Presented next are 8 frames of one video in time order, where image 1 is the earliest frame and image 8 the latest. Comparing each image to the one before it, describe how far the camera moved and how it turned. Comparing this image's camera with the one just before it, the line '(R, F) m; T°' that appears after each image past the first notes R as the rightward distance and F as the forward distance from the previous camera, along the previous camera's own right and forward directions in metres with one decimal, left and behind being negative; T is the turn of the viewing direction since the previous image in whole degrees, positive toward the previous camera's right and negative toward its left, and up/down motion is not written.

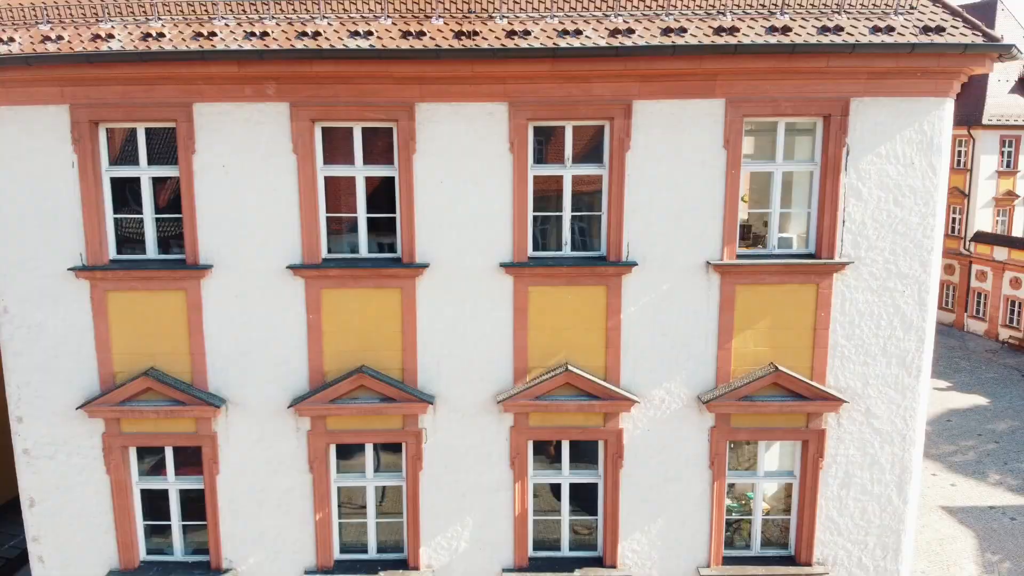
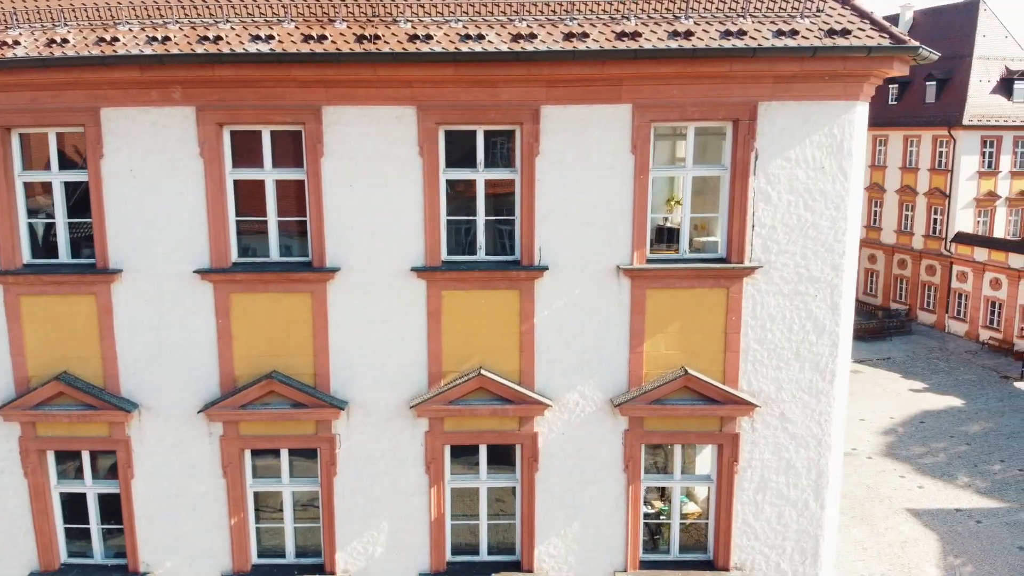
(+1.0, 0.0) m; 0°
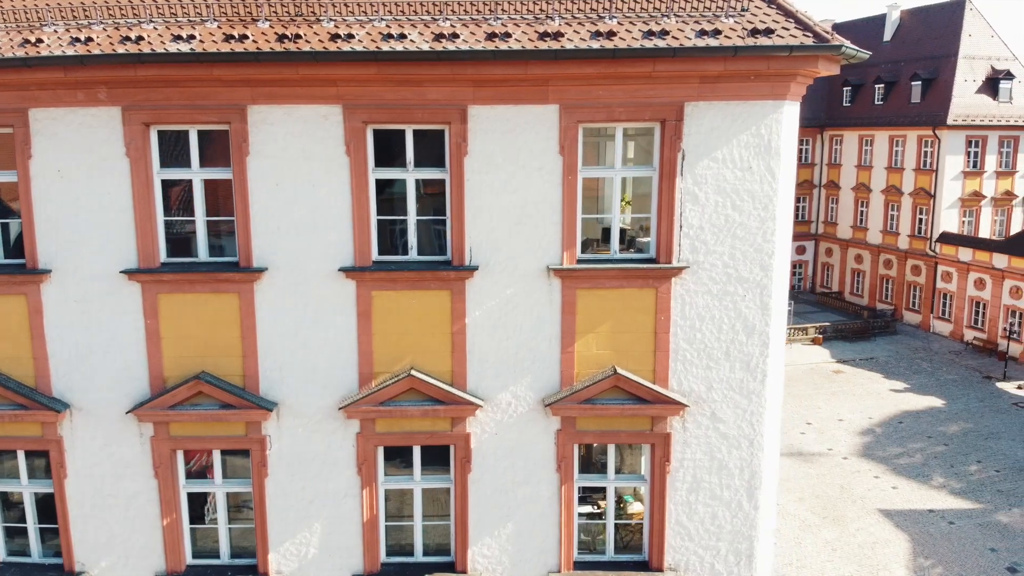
(+0.8, 0.0) m; 0°
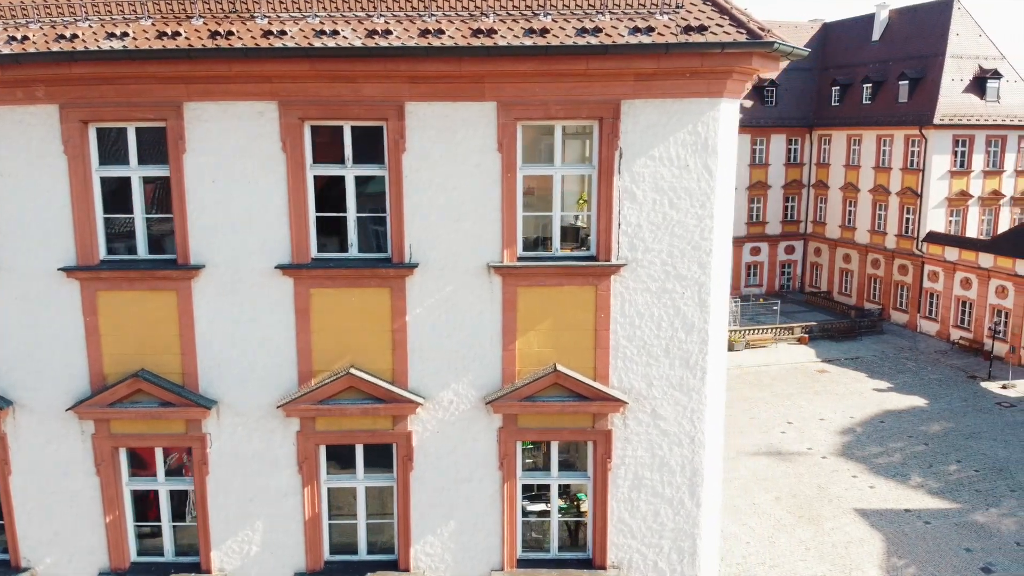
(+0.7, 0.0) m; 0°
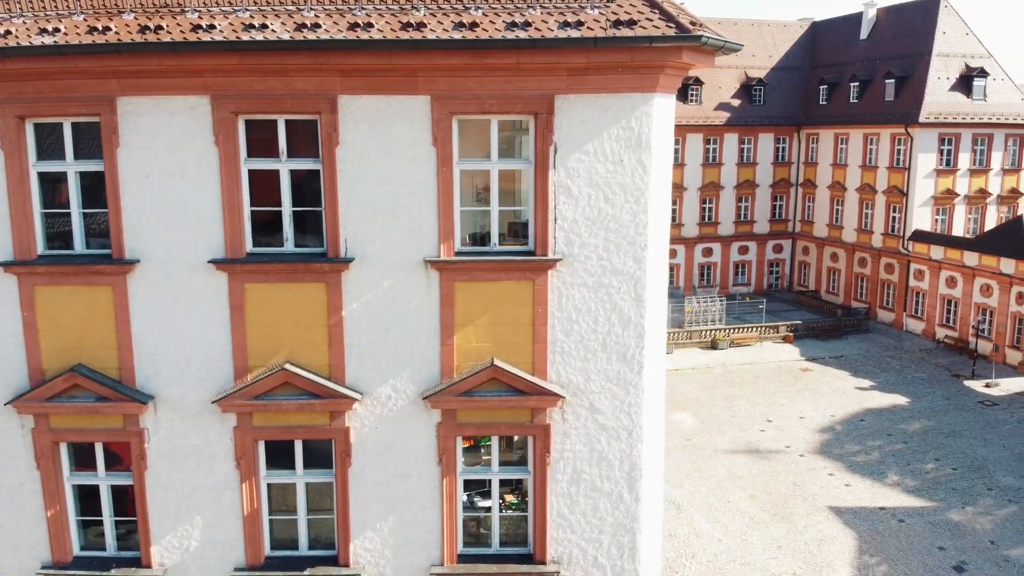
(+0.7, 0.0) m; 0°
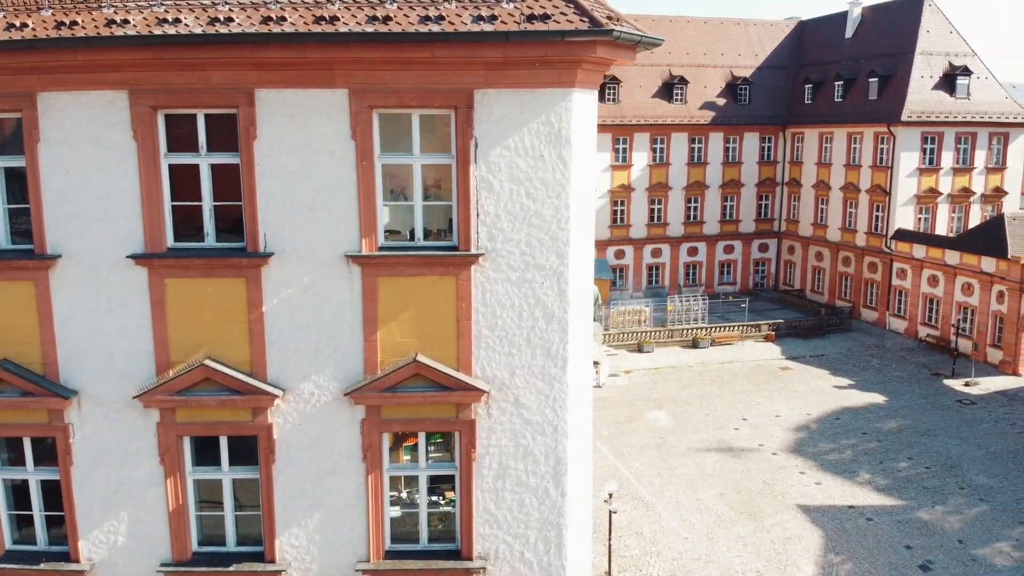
(+0.9, 0.0) m; 0°
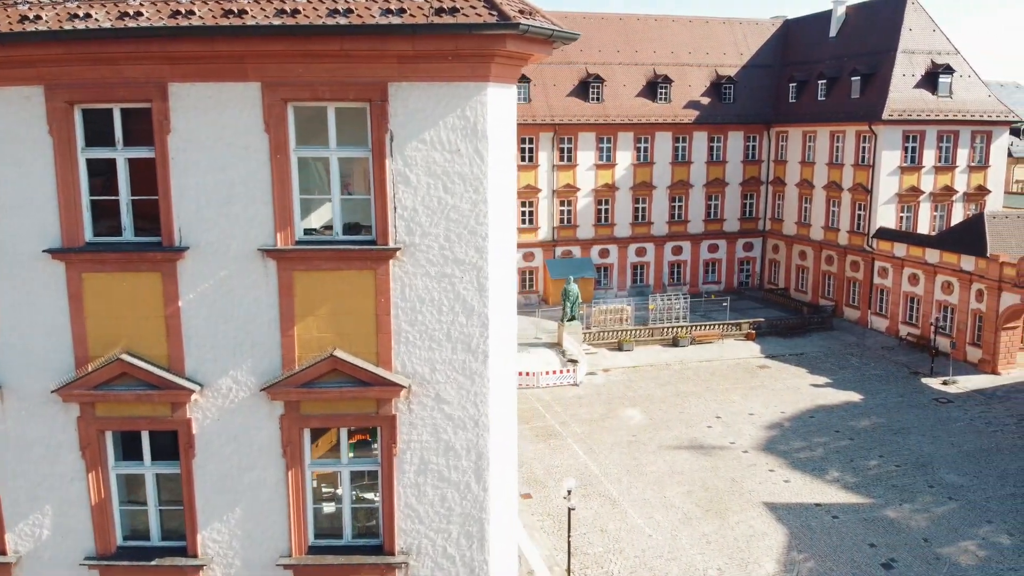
(+0.9, 0.0) m; 0°
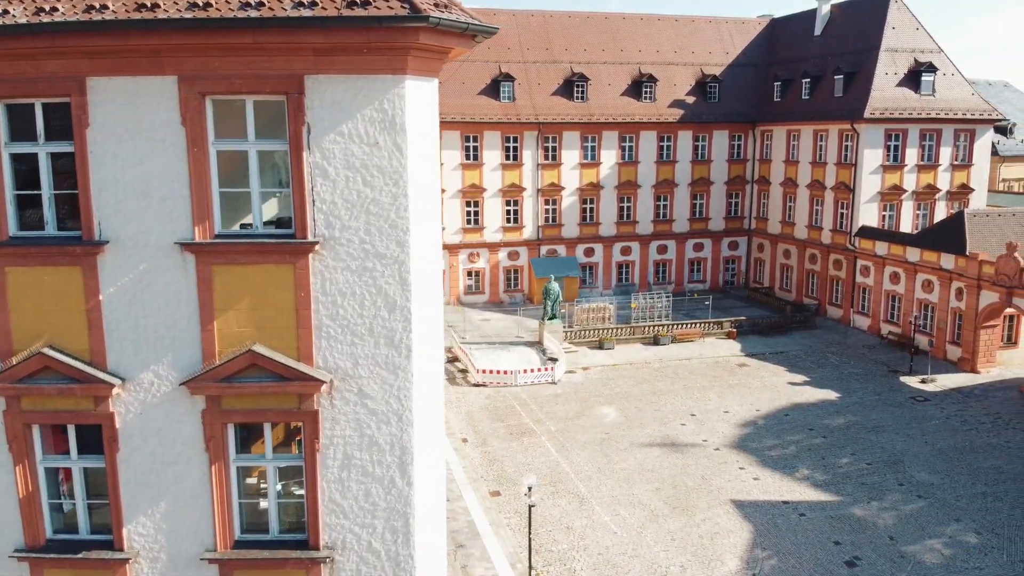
(+0.9, 0.0) m; 0°
